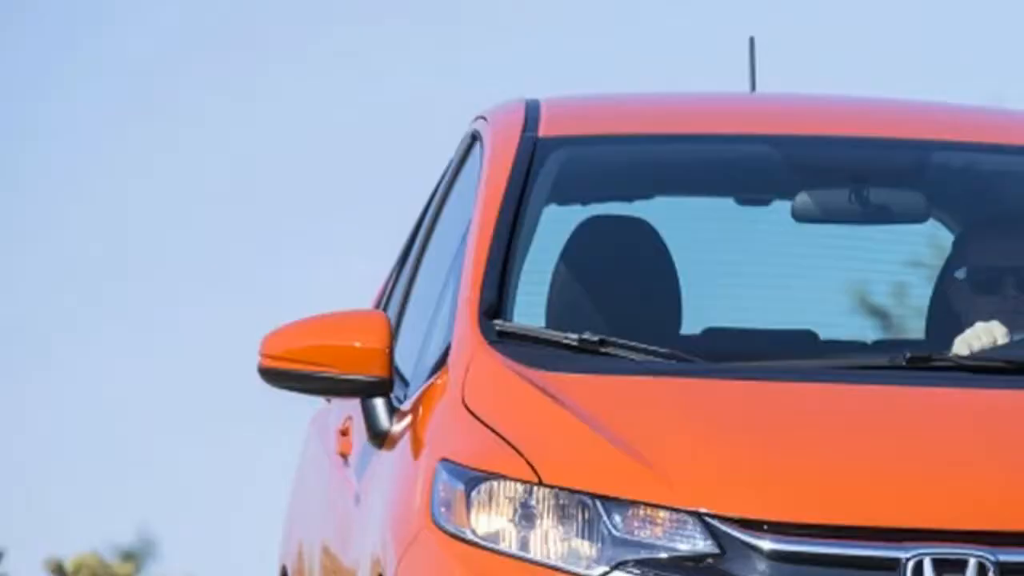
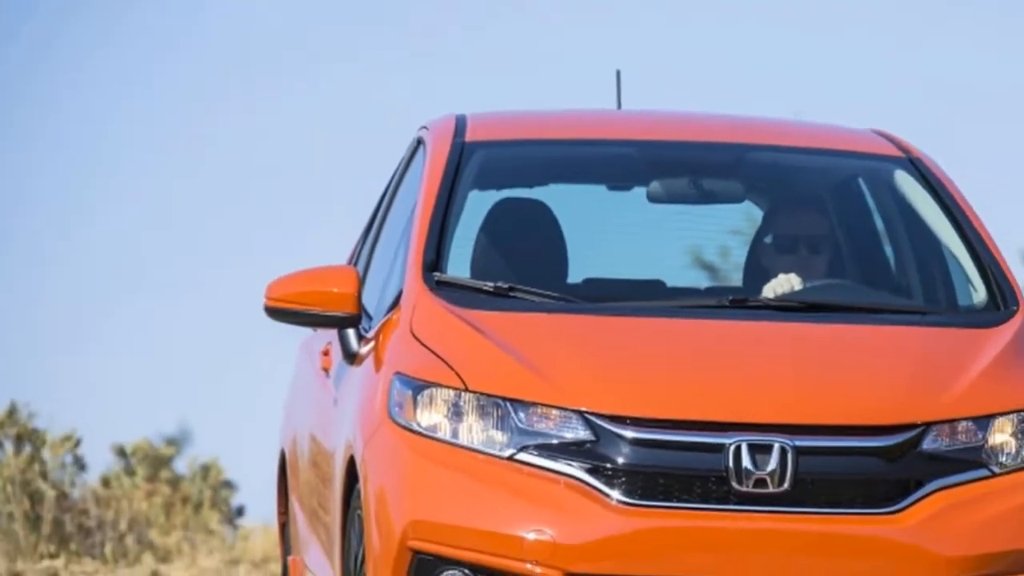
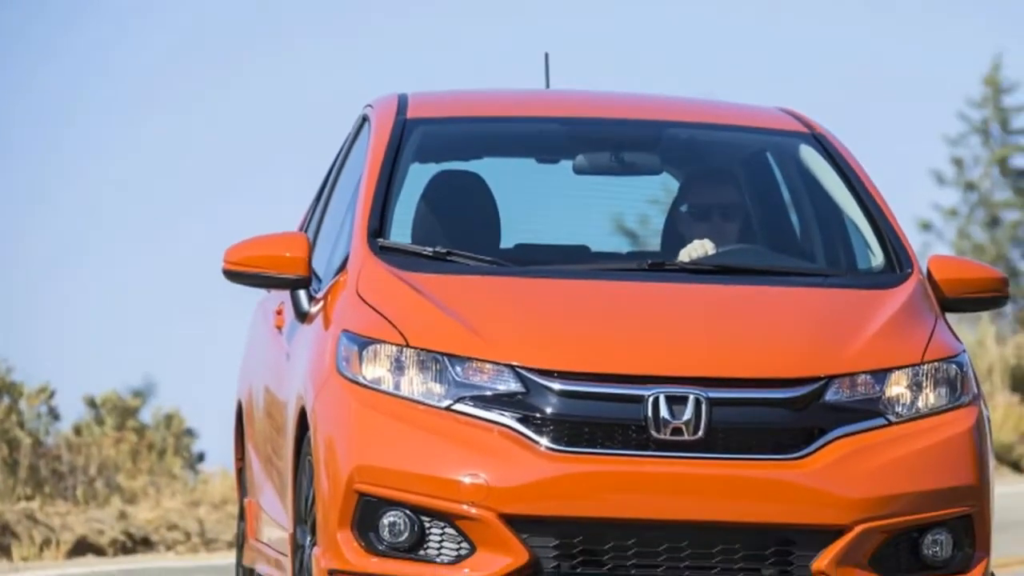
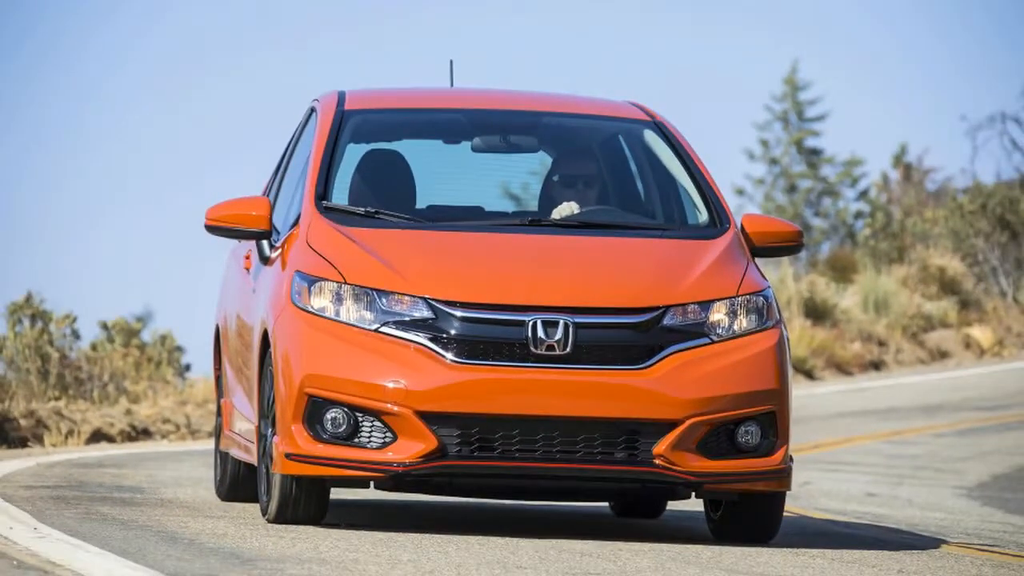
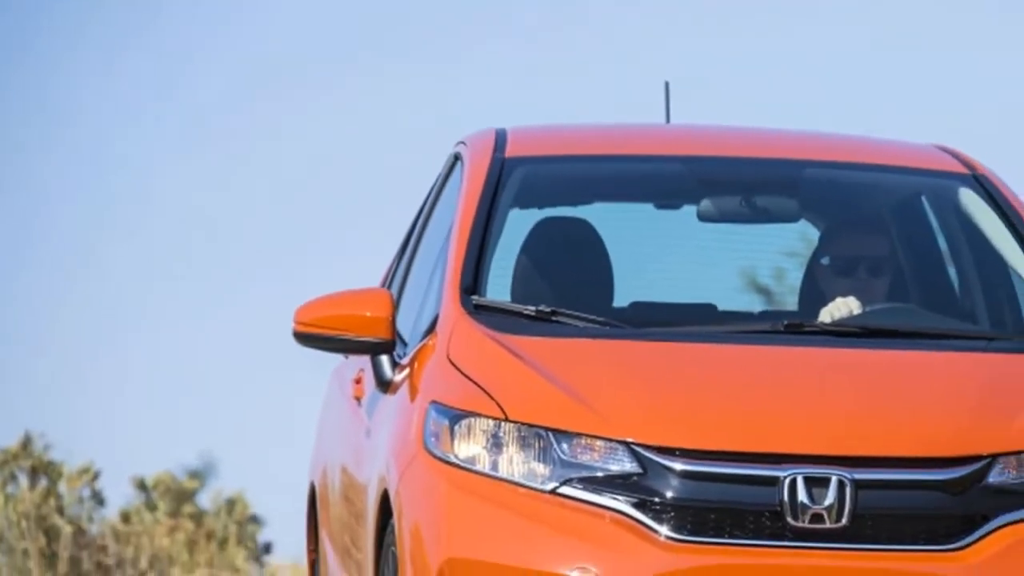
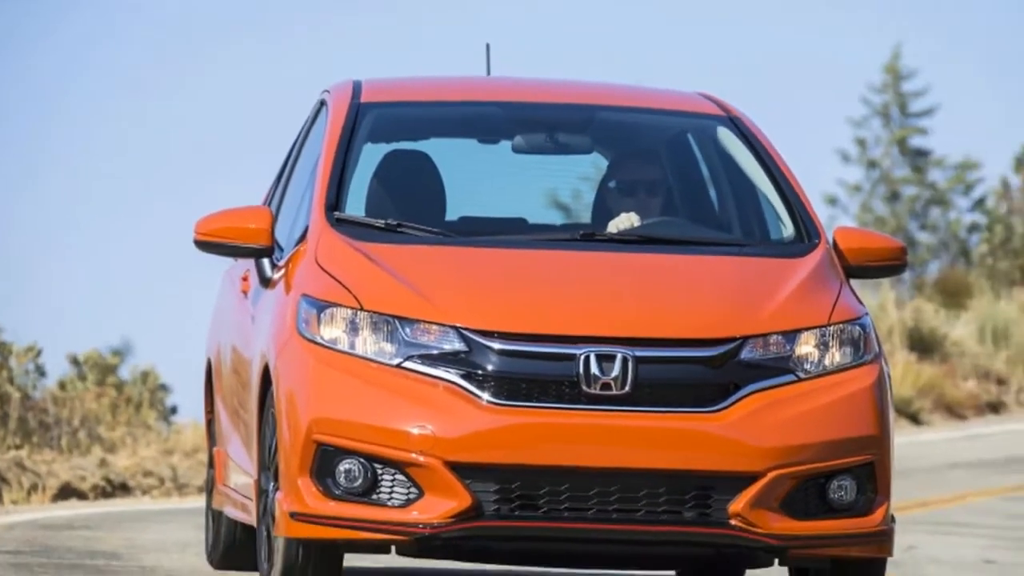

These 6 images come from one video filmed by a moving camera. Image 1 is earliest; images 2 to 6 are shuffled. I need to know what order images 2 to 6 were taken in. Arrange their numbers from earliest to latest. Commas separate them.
5, 2, 3, 6, 4
